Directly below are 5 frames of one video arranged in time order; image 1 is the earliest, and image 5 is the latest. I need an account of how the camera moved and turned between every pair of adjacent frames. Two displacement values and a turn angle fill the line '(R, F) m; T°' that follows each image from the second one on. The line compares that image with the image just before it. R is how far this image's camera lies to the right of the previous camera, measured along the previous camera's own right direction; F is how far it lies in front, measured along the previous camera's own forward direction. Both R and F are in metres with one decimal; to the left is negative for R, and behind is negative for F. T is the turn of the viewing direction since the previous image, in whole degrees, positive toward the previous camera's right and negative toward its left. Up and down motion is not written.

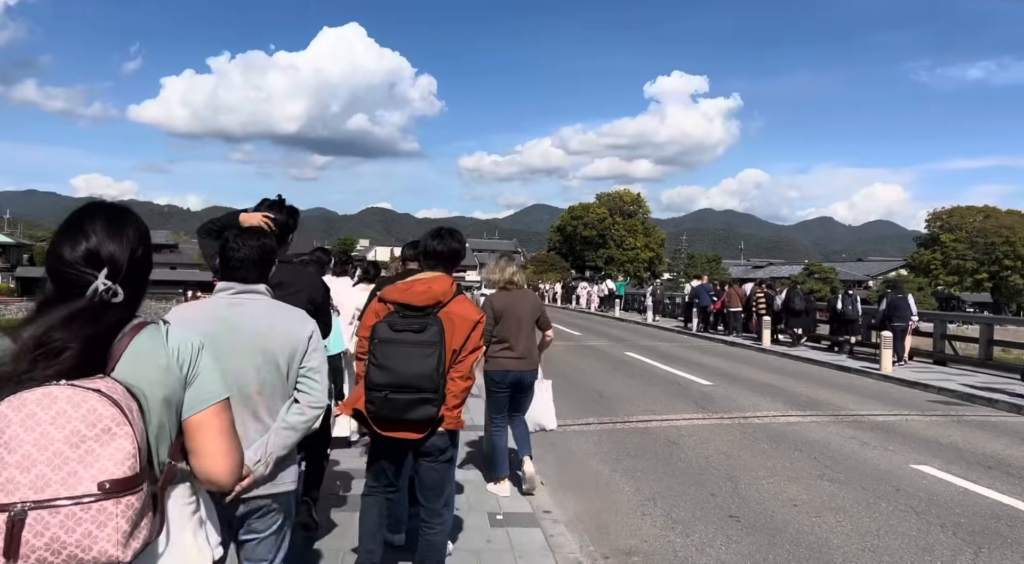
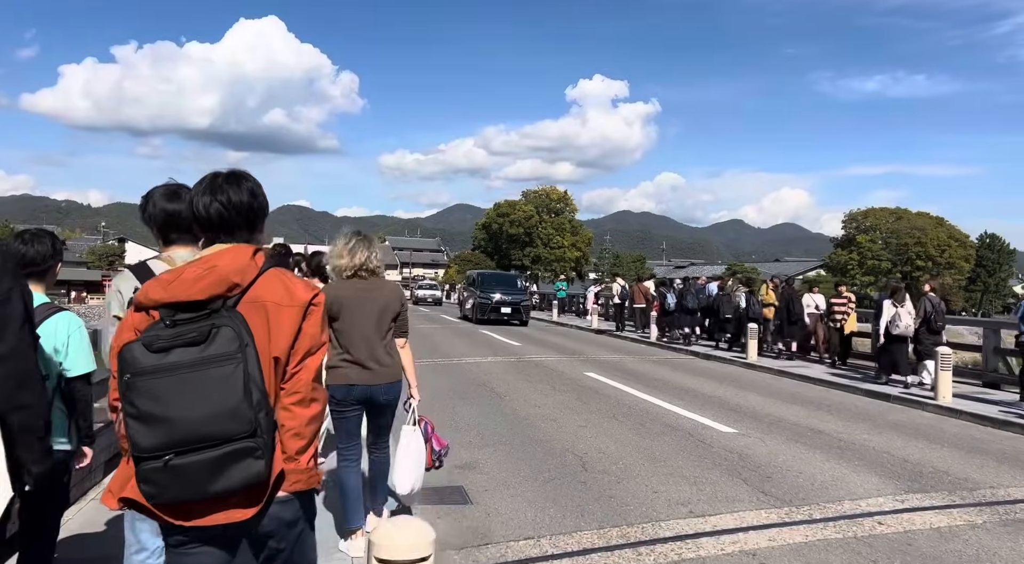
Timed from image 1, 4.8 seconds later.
(0.0, +4.2) m; +6°
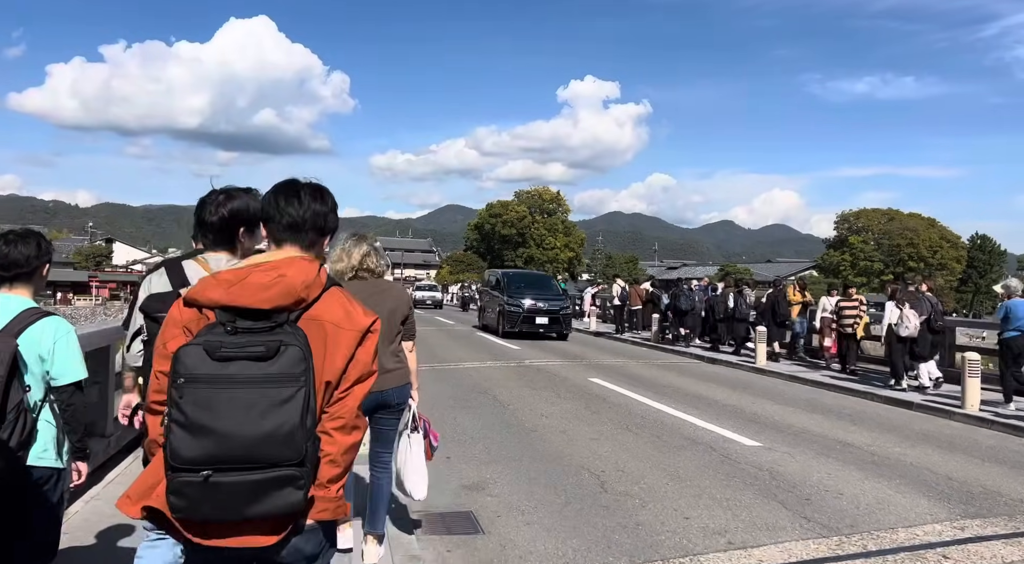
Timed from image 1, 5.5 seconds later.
(-0.2, +0.6) m; +1°
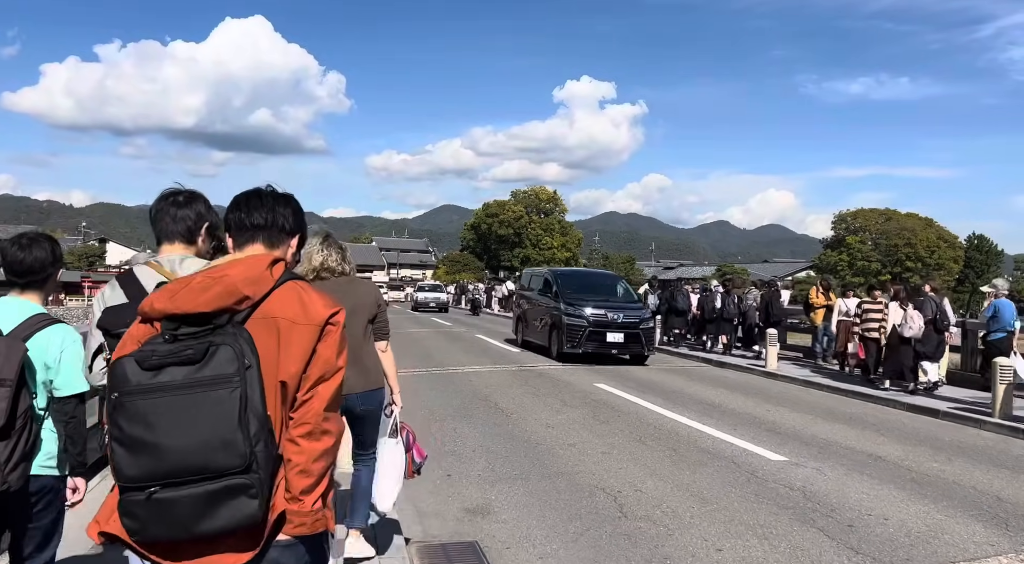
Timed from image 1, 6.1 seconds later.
(-0.1, +0.6) m; 0°
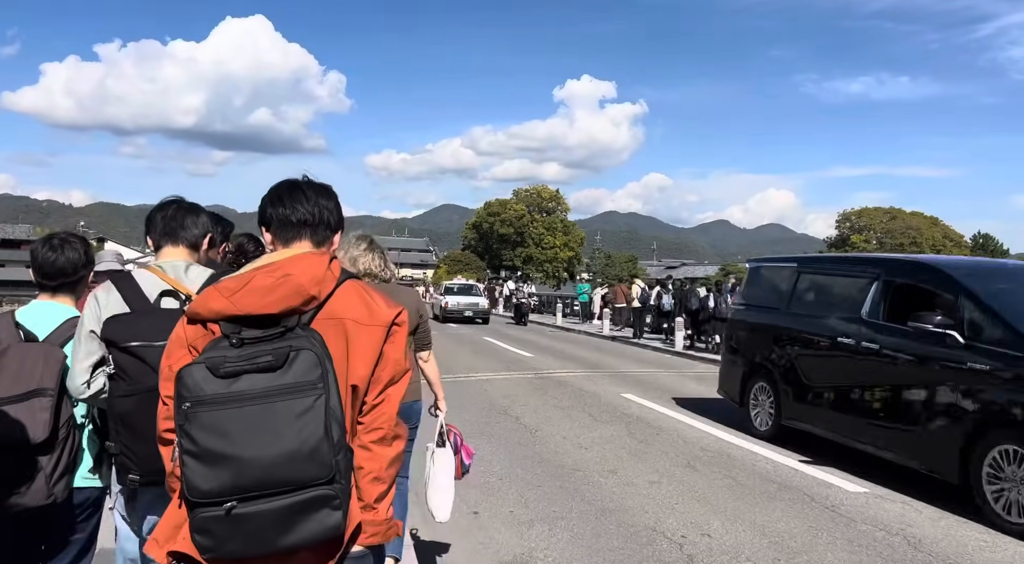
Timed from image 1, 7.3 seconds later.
(-0.3, +1.0) m; 0°
